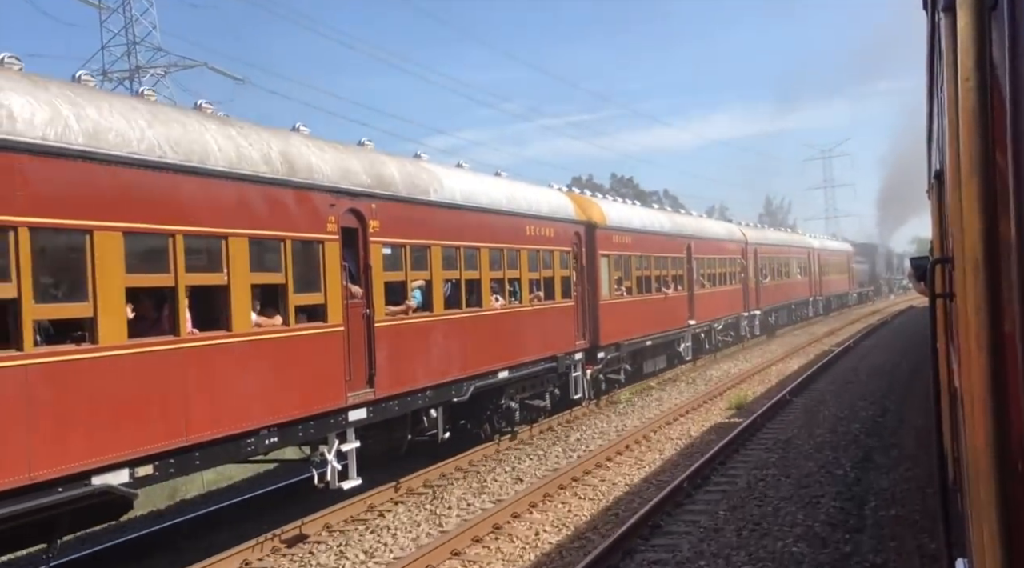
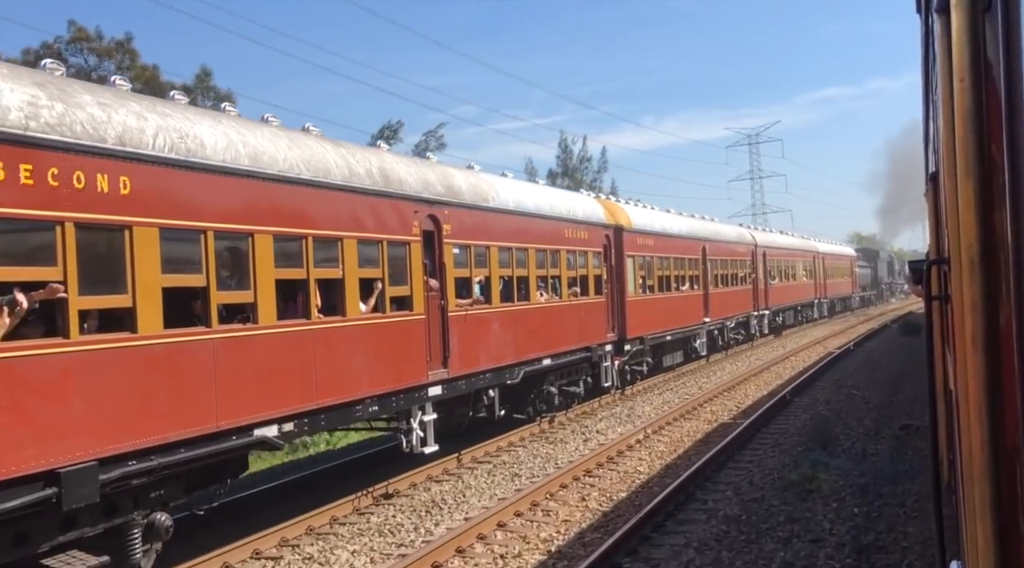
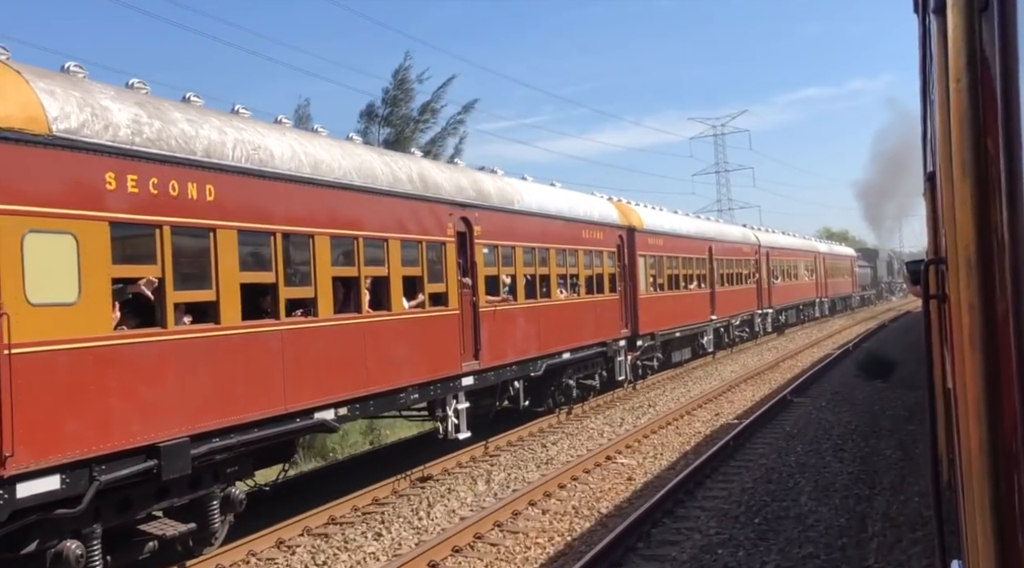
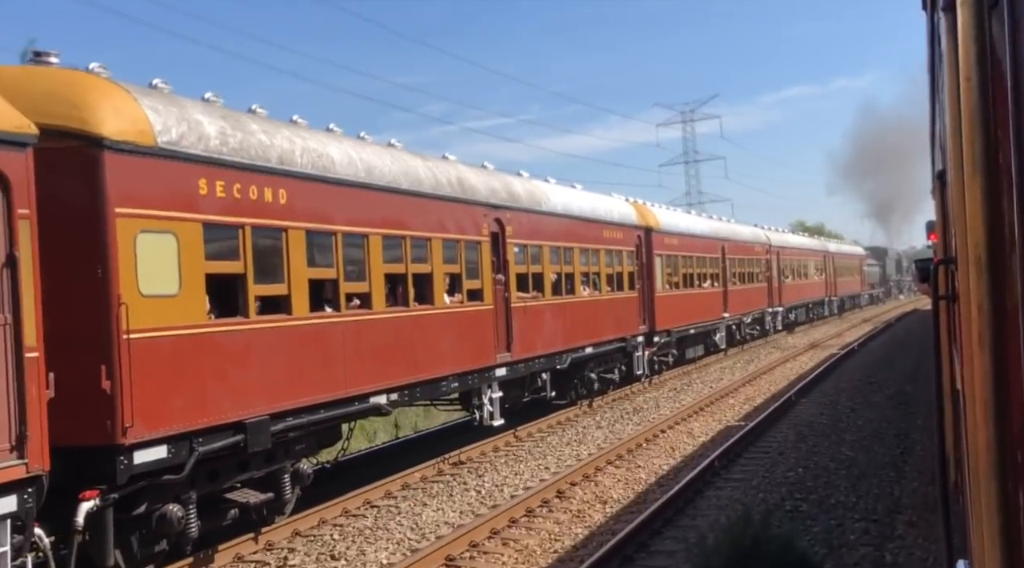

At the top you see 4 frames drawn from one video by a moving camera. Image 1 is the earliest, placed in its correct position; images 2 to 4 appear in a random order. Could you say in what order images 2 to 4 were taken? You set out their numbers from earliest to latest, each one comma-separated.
2, 3, 4
